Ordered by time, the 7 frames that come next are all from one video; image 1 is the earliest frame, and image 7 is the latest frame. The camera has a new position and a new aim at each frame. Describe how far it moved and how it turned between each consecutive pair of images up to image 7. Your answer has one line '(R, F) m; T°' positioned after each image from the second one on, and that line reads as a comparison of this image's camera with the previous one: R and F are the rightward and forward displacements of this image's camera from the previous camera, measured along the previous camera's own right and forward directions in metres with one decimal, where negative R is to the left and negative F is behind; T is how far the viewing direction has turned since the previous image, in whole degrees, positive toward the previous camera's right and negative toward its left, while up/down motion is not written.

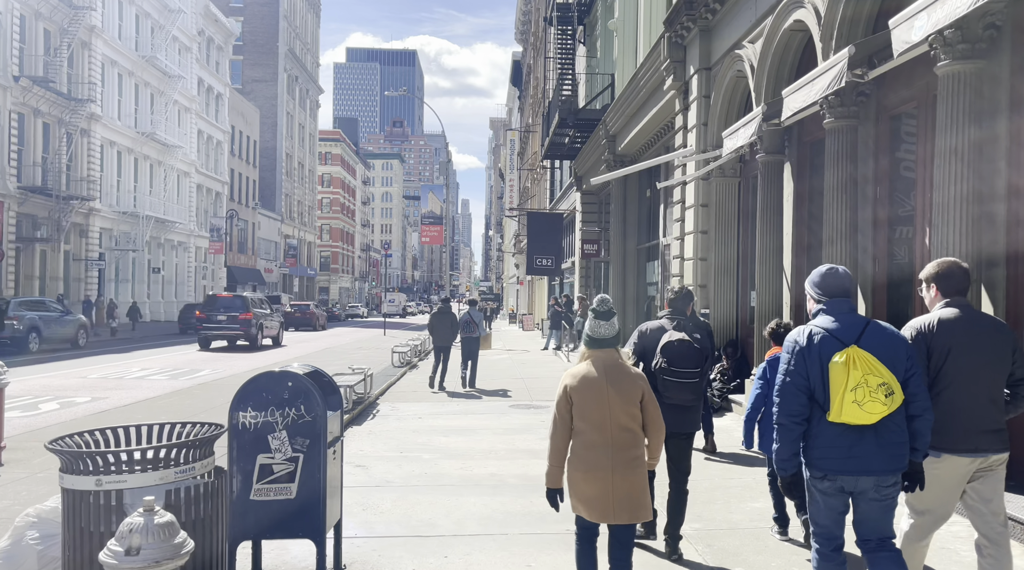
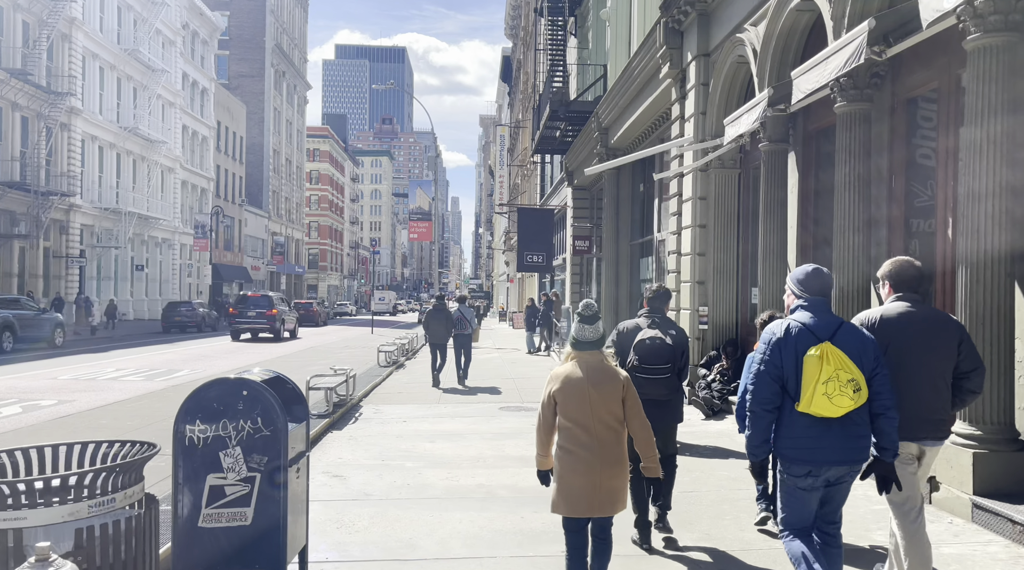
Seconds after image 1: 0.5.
(0.0, +0.6) m; +1°
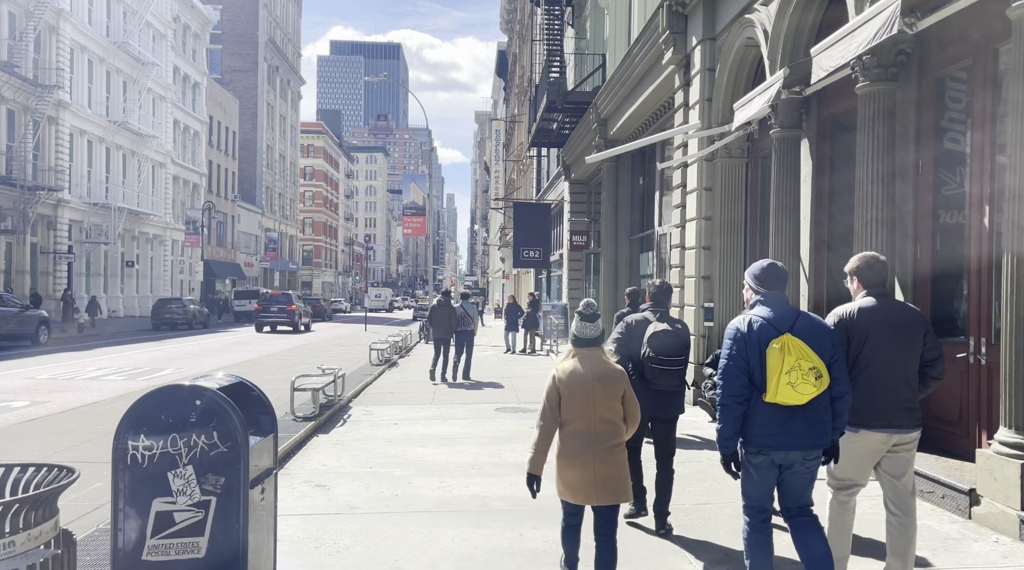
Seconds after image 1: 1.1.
(0.0, +0.6) m; 0°
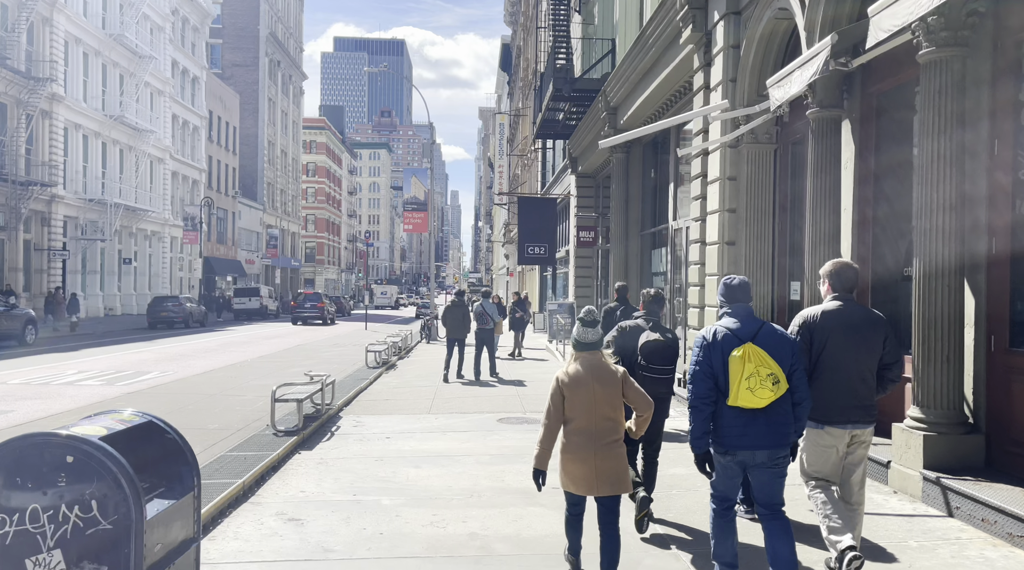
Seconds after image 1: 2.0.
(0.0, +1.0) m; 0°
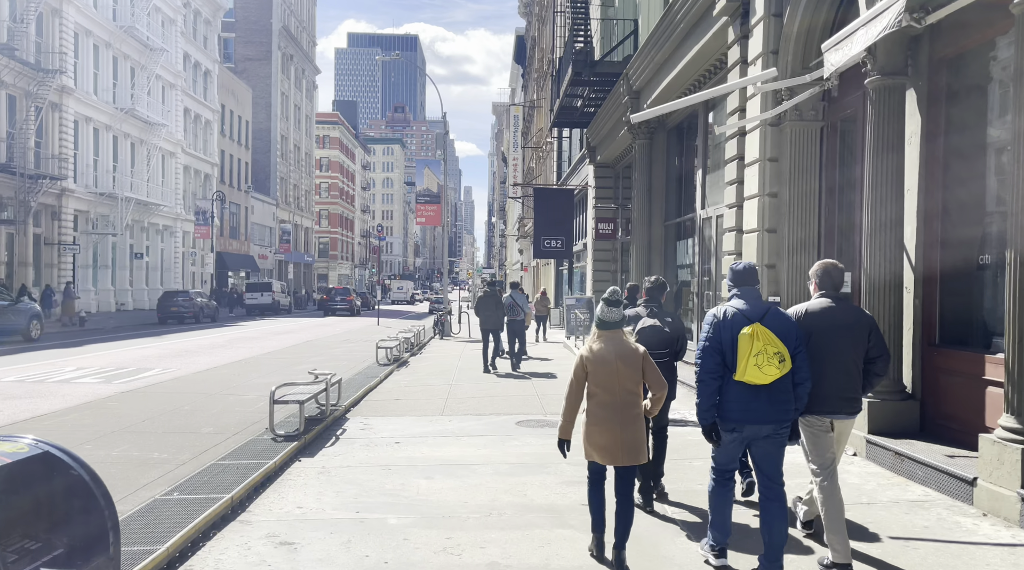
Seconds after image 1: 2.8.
(-0.1, +0.9) m; -1°
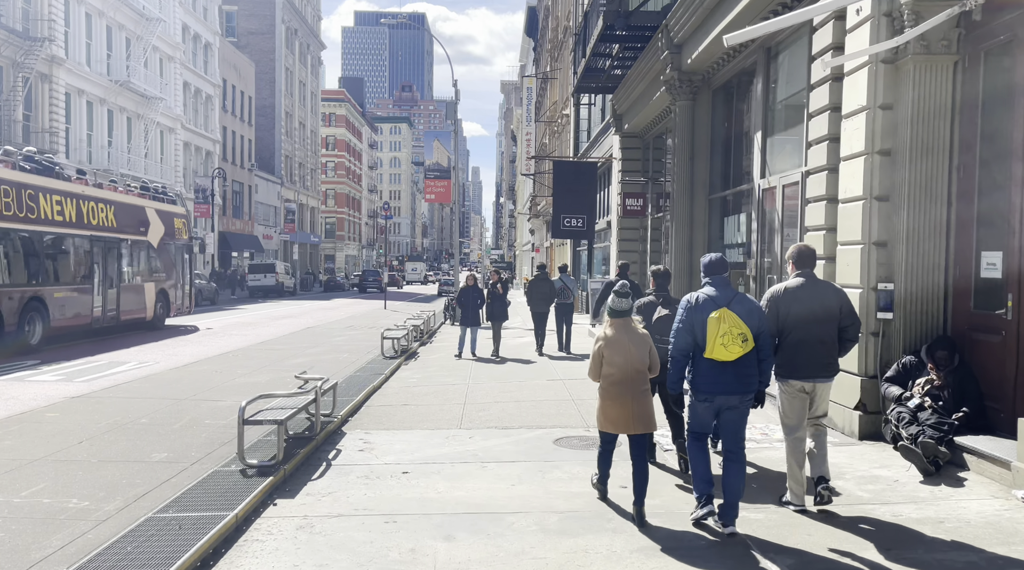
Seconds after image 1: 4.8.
(-0.3, +2.1) m; -1°
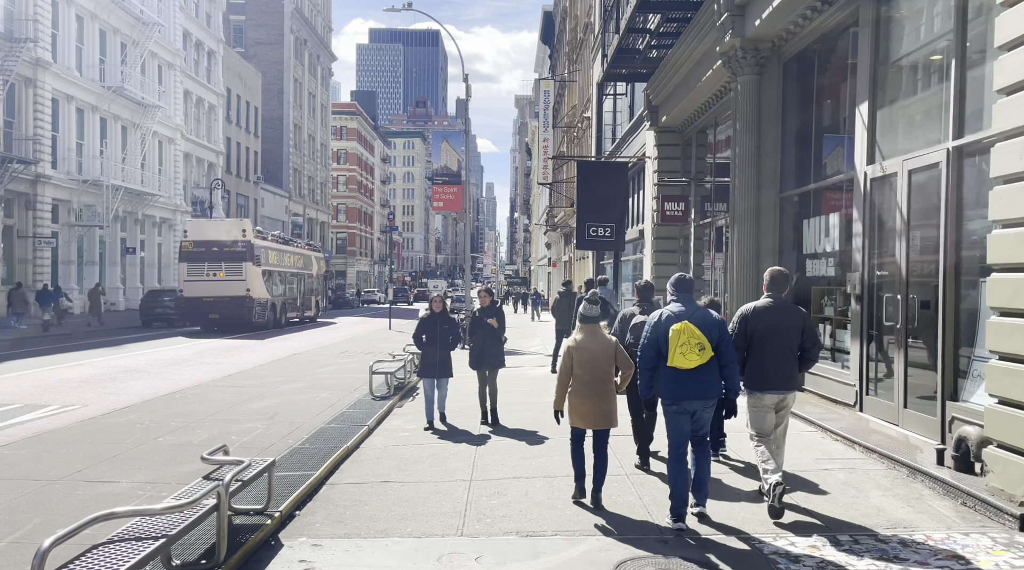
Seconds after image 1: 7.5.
(-0.1, +3.1) m; -1°
